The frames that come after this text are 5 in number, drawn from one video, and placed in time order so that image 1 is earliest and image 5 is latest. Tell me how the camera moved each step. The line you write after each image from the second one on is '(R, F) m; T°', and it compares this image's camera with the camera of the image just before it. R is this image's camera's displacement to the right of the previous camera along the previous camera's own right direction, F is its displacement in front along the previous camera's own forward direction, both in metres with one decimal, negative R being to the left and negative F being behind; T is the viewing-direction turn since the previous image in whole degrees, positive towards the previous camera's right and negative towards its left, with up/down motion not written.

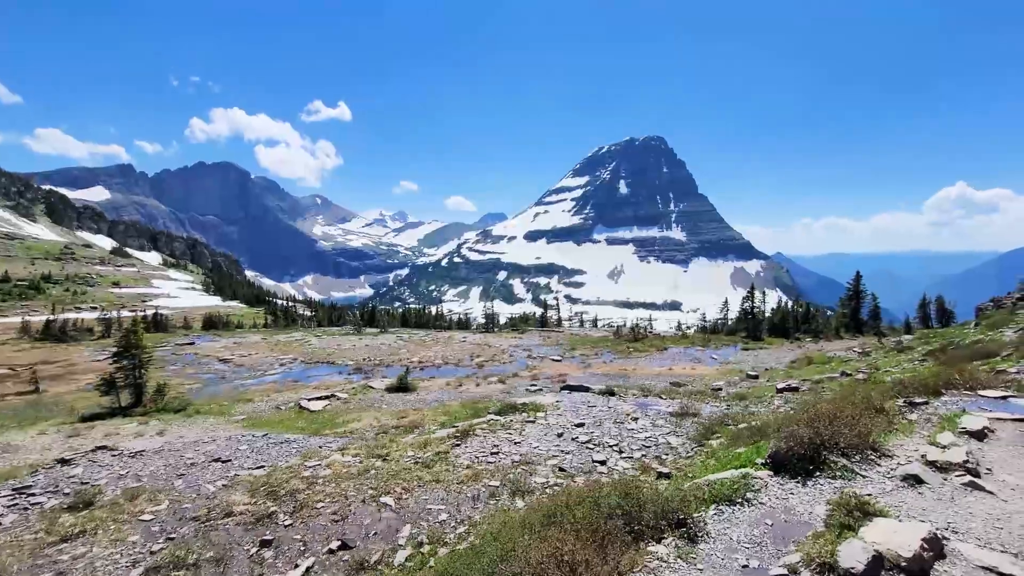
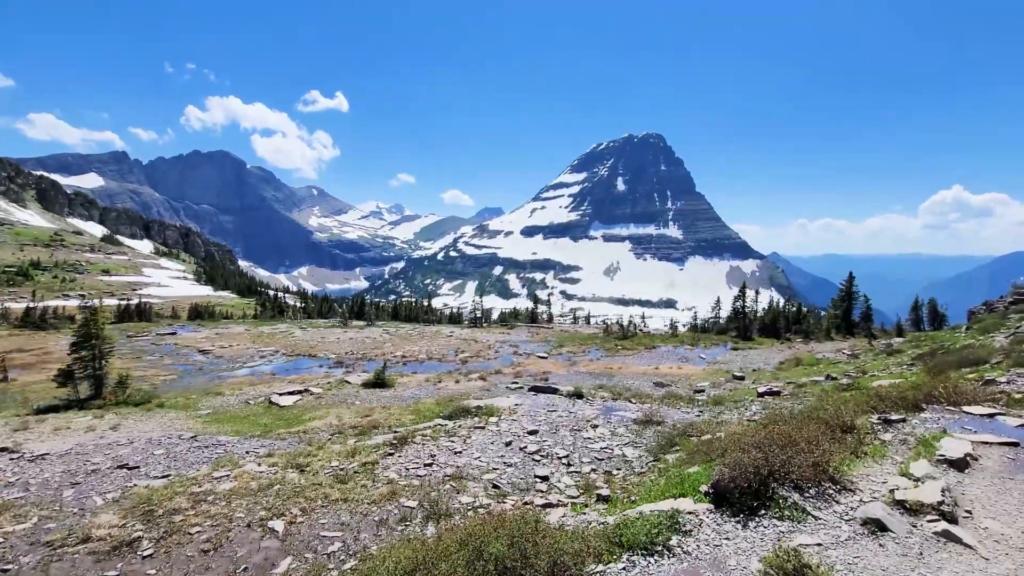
(+1.3, +1.2) m; 0°
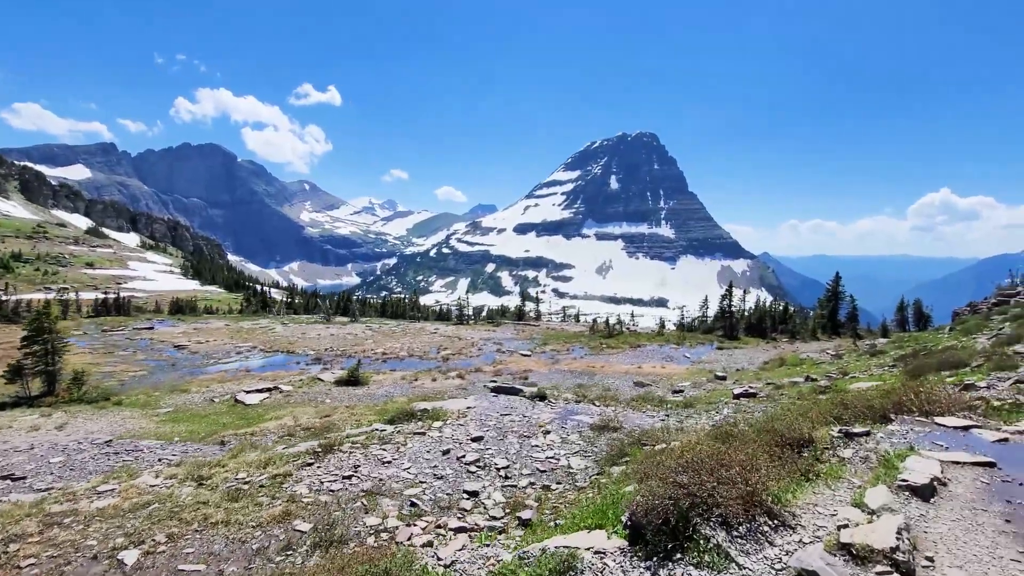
(+1.3, +1.1) m; +1°
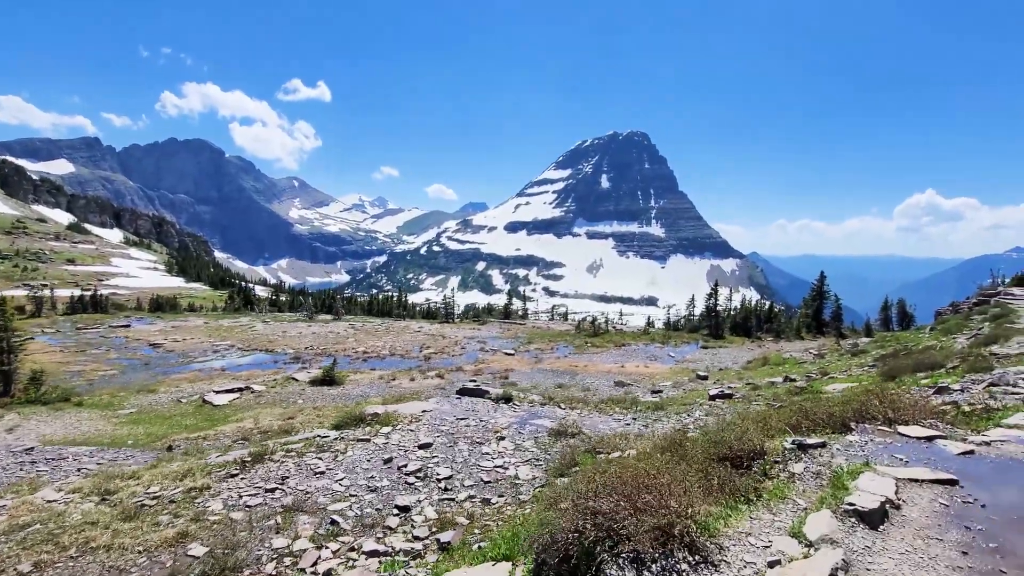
(+1.0, +0.7) m; +1°
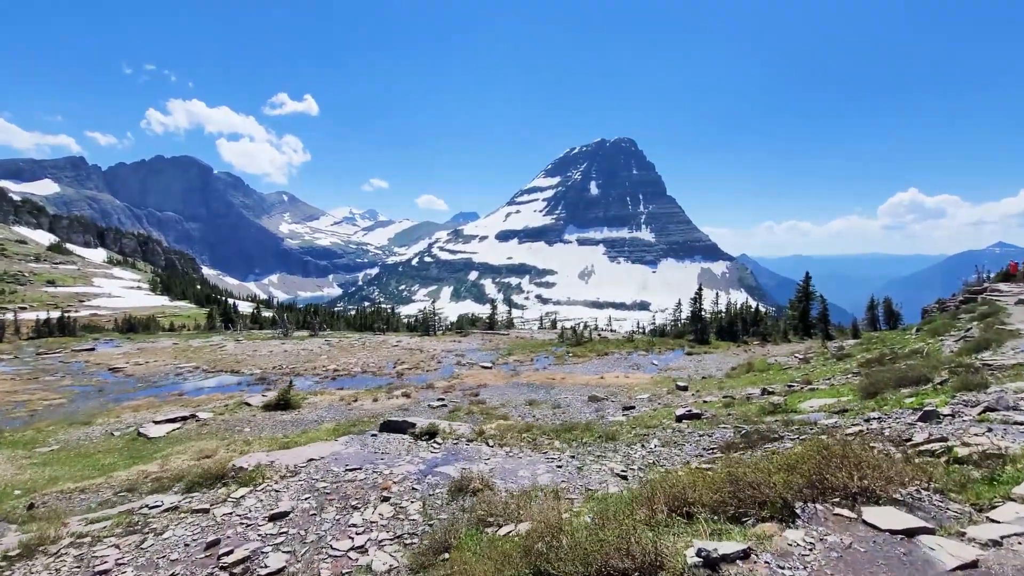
(+2.3, +2.3) m; +1°
